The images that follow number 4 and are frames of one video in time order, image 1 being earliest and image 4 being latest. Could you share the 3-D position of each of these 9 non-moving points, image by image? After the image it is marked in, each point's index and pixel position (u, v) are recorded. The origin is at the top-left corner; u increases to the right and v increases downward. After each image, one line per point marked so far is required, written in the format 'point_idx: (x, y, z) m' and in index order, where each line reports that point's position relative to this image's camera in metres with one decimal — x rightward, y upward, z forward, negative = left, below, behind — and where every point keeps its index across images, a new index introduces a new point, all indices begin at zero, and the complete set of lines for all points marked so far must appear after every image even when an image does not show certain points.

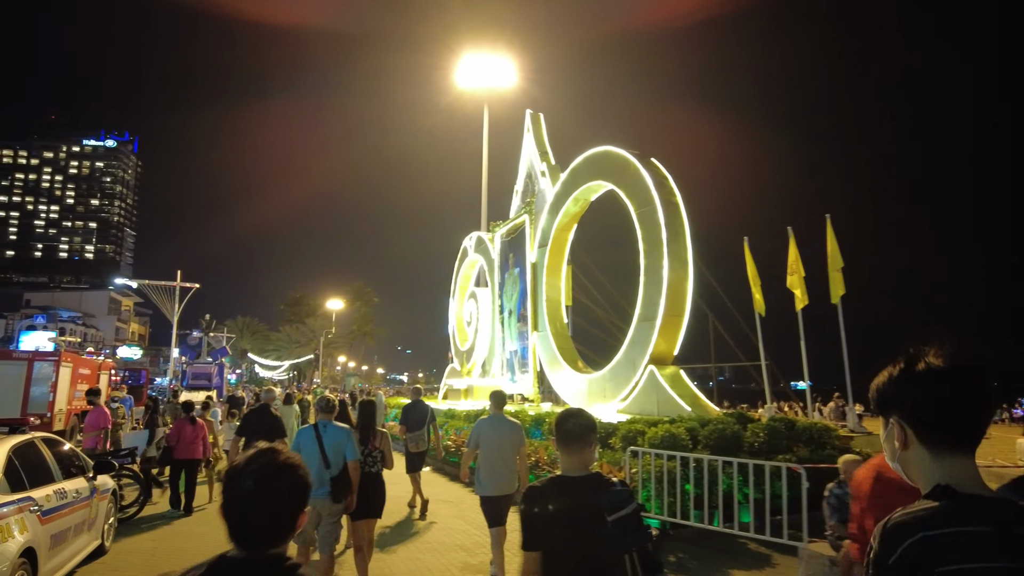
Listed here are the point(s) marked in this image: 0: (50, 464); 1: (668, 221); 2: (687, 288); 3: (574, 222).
0: (-4.0, -1.5, +5.5) m
1: (+3.2, +1.4, +13.2) m
2: (+3.6, 0.0, +13.0) m
3: (+1.7, +1.8, +17.5) m
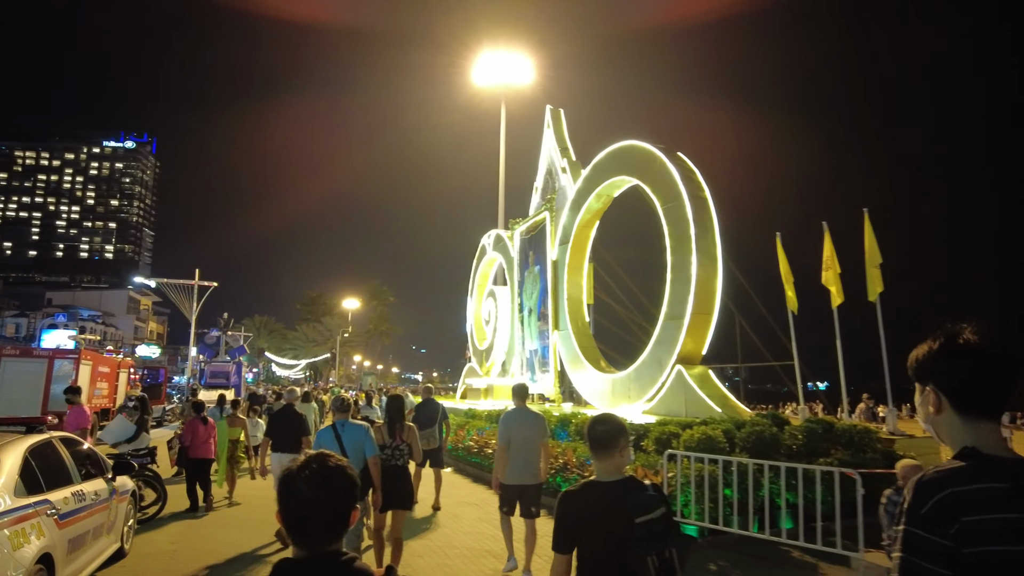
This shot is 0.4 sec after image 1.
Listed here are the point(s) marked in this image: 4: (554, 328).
0: (-3.7, -1.4, +5.3) m
1: (+3.7, +1.4, +12.8) m
2: (+4.0, +0.1, +12.6) m
3: (+2.3, +1.9, +17.2) m
4: (+1.2, -1.1, +18.3) m
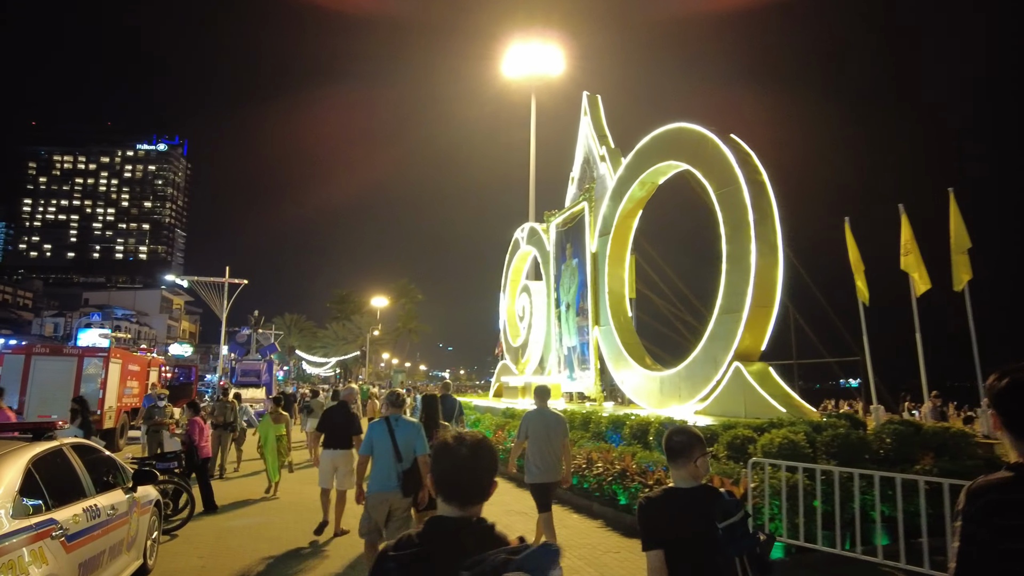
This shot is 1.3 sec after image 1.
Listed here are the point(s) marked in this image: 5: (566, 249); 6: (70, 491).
0: (-3.1, -1.3, +4.7) m
1: (+4.5, +1.6, +11.9) m
2: (+4.8, +0.2, +11.7) m
3: (+3.3, +2.1, +16.3) m
4: (+2.3, -1.0, +17.5) m
5: (+1.7, +1.2, +19.7) m
6: (-3.0, -1.4, +4.4) m
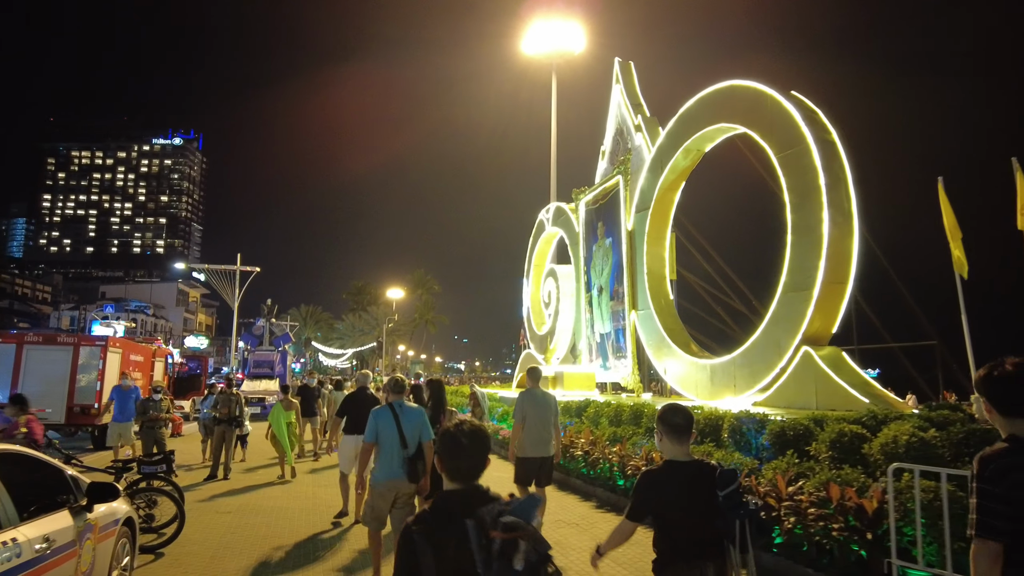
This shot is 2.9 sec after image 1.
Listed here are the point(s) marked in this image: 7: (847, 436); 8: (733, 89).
0: (-2.7, -1.1, +3.3) m
1: (+5.1, +2.0, +10.4) m
2: (+5.4, +0.7, +10.2) m
3: (+3.9, +2.5, +14.8) m
4: (+3.0, -0.5, +16.0) m
5: (+2.5, +1.7, +18.3) m
6: (-2.6, -1.1, +3.1) m
7: (+3.2, -1.4, +6.2) m
8: (+4.3, +3.8, +12.3) m
